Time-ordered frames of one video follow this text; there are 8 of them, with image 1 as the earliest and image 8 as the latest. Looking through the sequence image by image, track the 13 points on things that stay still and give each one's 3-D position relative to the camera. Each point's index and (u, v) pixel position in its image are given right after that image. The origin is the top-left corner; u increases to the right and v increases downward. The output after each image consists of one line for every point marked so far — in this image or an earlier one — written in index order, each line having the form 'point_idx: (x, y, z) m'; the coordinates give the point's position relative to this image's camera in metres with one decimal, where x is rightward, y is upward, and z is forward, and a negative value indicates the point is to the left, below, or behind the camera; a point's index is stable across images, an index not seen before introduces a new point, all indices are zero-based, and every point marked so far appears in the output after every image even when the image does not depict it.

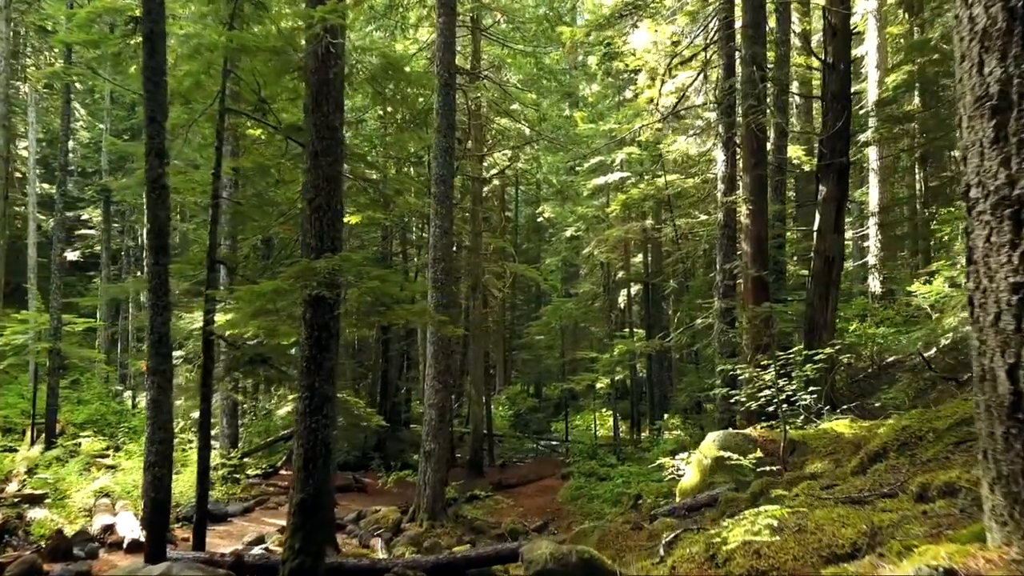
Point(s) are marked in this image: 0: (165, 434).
0: (-3.4, -1.4, +7.3) m
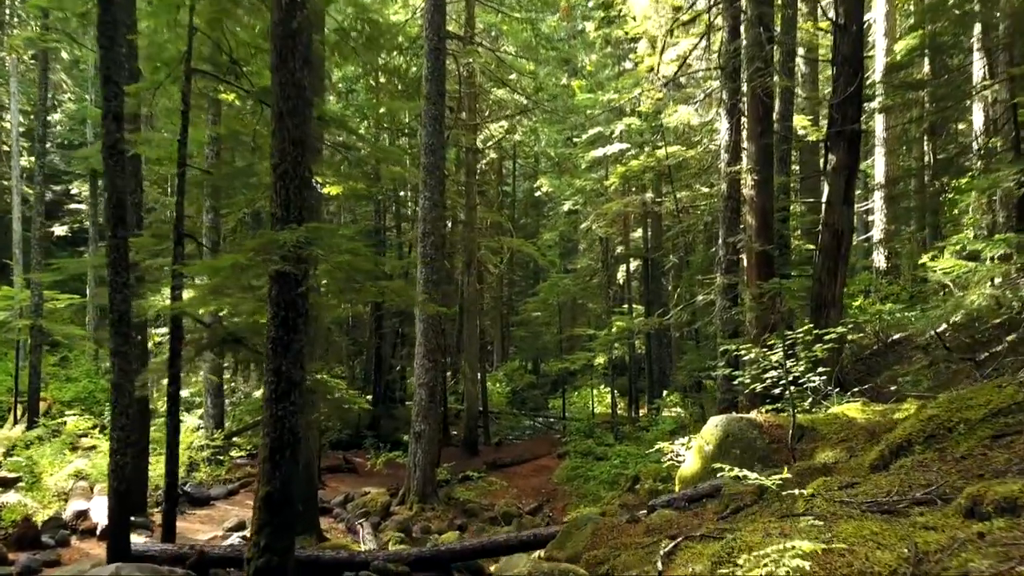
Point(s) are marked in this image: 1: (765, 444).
0: (-3.5, -1.2, +6.8) m
1: (+2.3, -1.4, +6.8) m
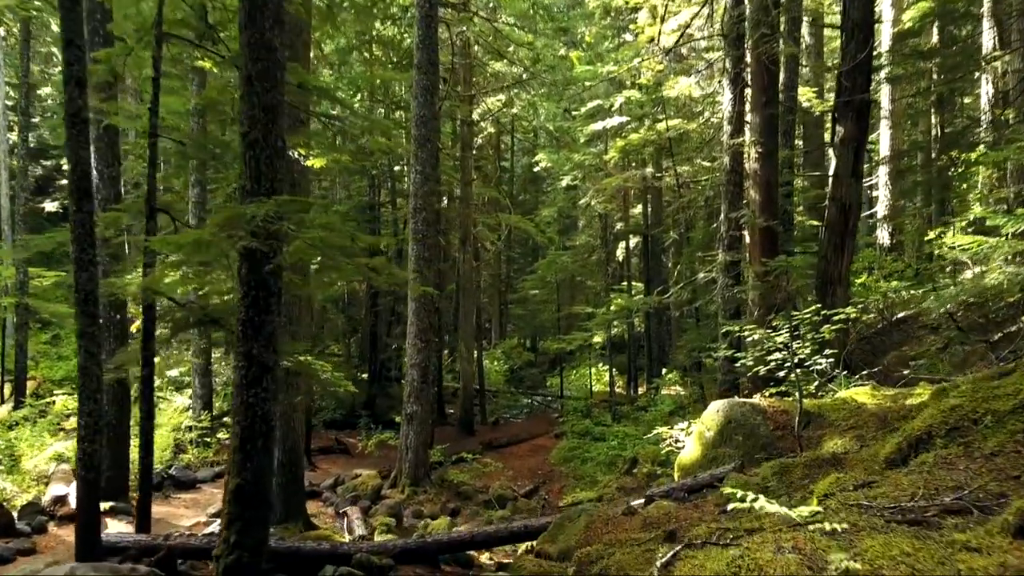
0: (-3.5, -1.0, +6.5) m
1: (+2.2, -1.2, +6.5) m
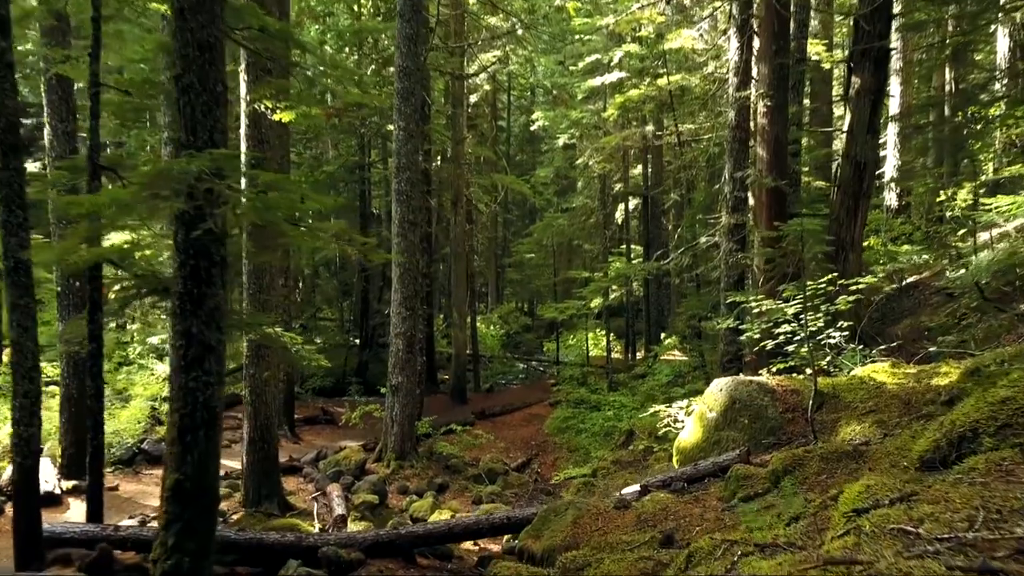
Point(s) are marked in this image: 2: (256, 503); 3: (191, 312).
0: (-3.7, -0.7, +5.8) m
1: (+2.1, -1.0, +5.9) m
2: (-2.9, -2.5, +8.6) m
3: (-1.9, -0.1, +4.6) m
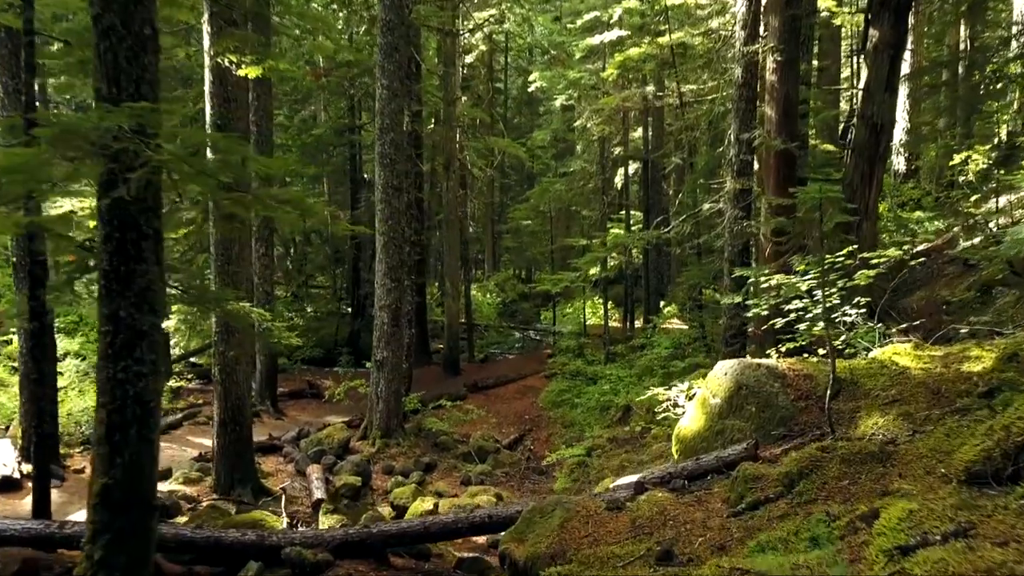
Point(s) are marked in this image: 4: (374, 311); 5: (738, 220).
0: (-3.8, -0.6, +5.3) m
1: (+1.9, -0.8, +5.3) m
2: (-3.0, -2.1, +8.1) m
3: (-2.1, 0.0, +4.0) m
4: (-2.0, -0.3, +11.0) m
5: (+2.8, +0.9, +9.4) m
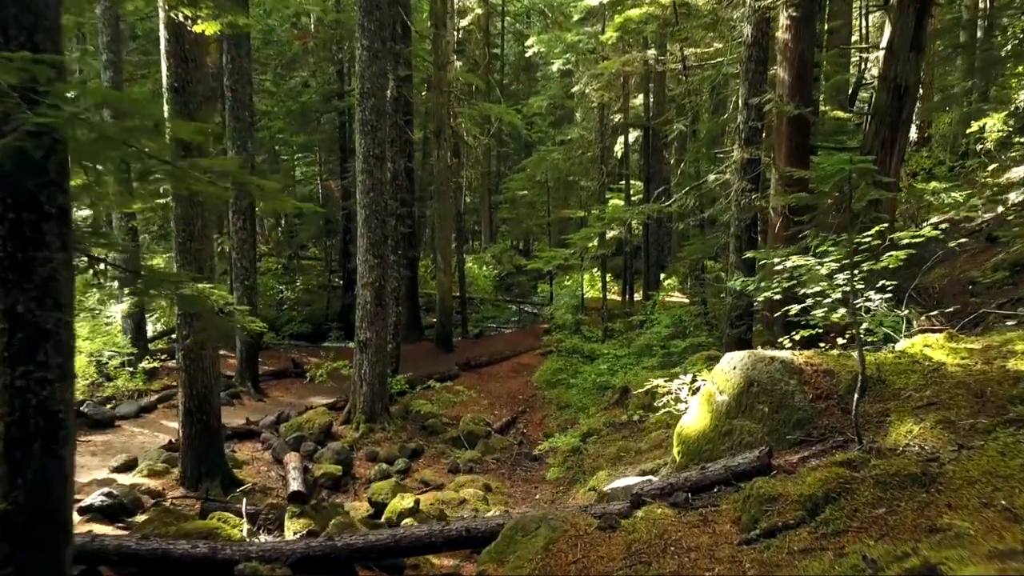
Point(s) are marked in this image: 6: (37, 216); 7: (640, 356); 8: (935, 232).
0: (-3.9, -0.5, +4.6) m
1: (+1.8, -0.7, +4.7) m
2: (-3.1, -1.9, +7.5) m
3: (-2.2, 0.0, +3.3) m
4: (-2.1, 0.0, +10.3) m
5: (+2.7, +1.1, +8.7) m
6: (-2.1, +0.3, +3.3) m
7: (+2.1, -1.1, +12.5) m
8: (+2.6, +0.4, +4.7) m
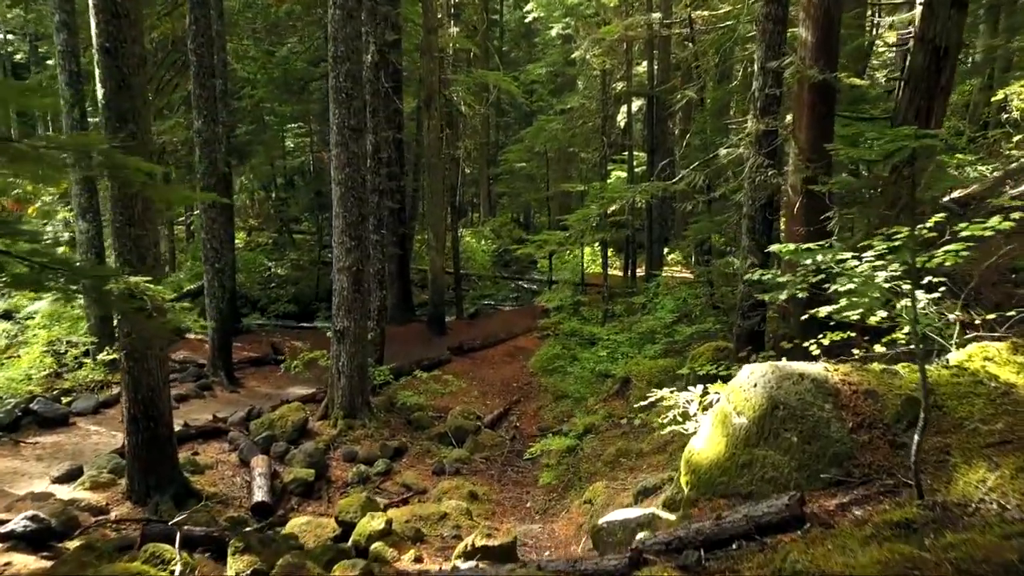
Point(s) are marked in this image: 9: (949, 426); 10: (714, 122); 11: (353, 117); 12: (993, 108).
0: (-4.1, -0.5, +3.8) m
1: (+1.7, -0.7, +3.8) m
2: (-3.3, -1.8, +6.7) m
3: (-2.3, -0.1, +2.5) m
4: (-2.2, +0.2, +9.5) m
5: (+2.6, +1.2, +7.8) m
6: (-2.2, +0.2, +2.4) m
7: (+2.0, -0.8, +11.7) m
8: (+2.5, +0.3, +3.8) m
9: (+2.1, -0.7, +3.6) m
10: (+3.4, +2.8, +12.8) m
11: (-1.9, +2.0, +9.0) m
12: (+8.6, +3.2, +13.6) m
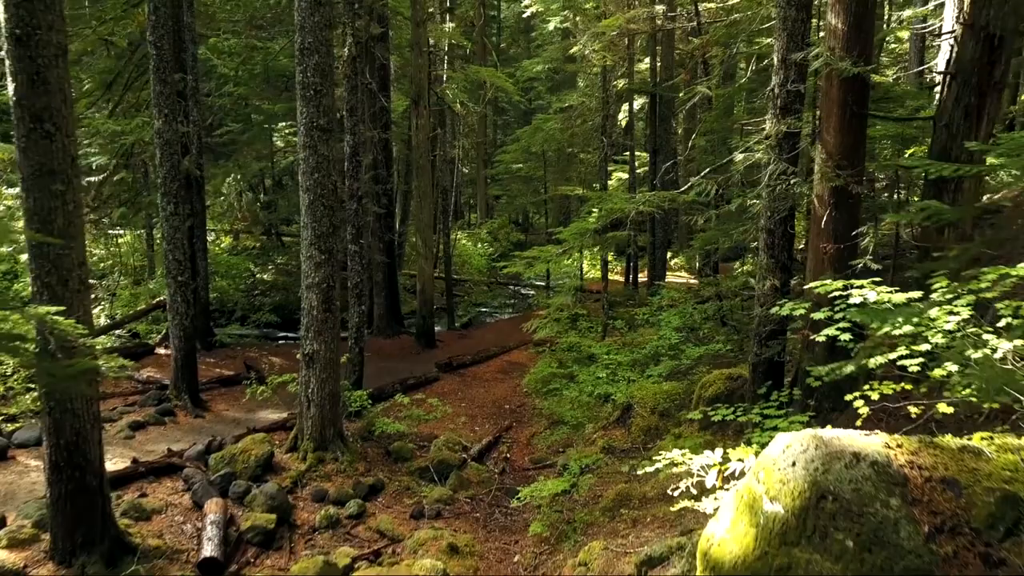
0: (-4.2, -0.7, +2.9) m
1: (+1.6, -0.9, +2.9) m
2: (-3.4, -2.1, +5.8) m
3: (-2.4, -0.3, +1.5) m
4: (-2.3, 0.0, +8.5) m
5: (+2.4, +1.0, +6.8) m
6: (-2.4, 0.0, +1.5) m
7: (+1.9, -1.0, +10.7) m
8: (+2.3, +0.1, +2.8) m
9: (+2.0, -0.9, +2.7) m
10: (+3.2, +2.6, +11.9) m
11: (-2.0, +1.8, +8.0) m
12: (+8.5, +3.0, +12.6) m
